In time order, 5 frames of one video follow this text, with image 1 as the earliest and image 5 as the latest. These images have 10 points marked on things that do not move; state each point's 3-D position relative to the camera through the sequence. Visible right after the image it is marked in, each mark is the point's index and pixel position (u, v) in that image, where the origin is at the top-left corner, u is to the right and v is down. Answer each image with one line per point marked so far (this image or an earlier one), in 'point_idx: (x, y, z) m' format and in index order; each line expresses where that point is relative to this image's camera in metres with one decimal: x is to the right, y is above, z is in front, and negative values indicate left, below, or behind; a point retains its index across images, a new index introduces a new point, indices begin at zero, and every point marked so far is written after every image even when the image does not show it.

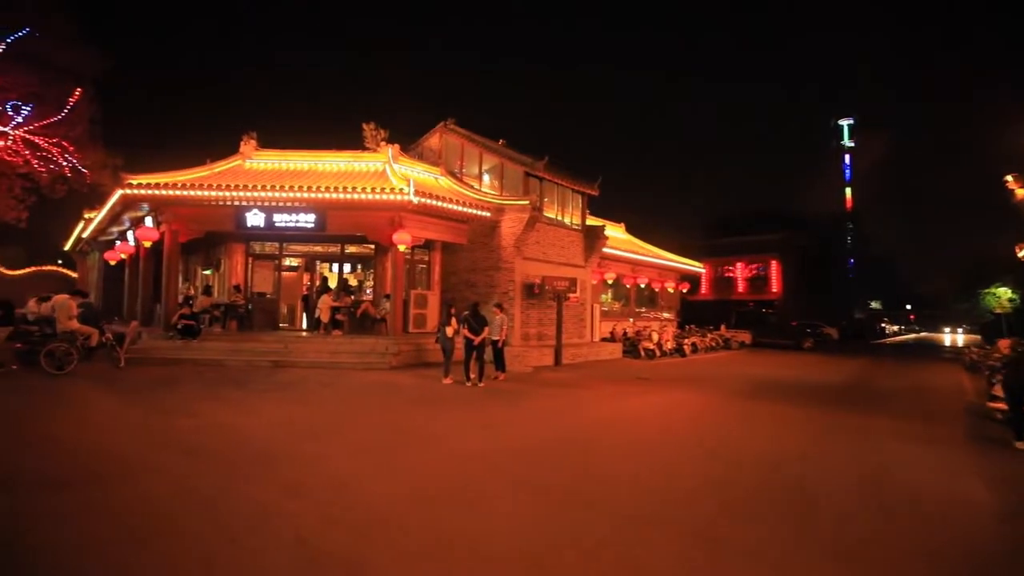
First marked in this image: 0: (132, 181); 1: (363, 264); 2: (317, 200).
0: (-11.6, +3.3, +15.0) m
1: (-5.5, +0.9, +17.8) m
2: (-5.9, +2.7, +15.0) m
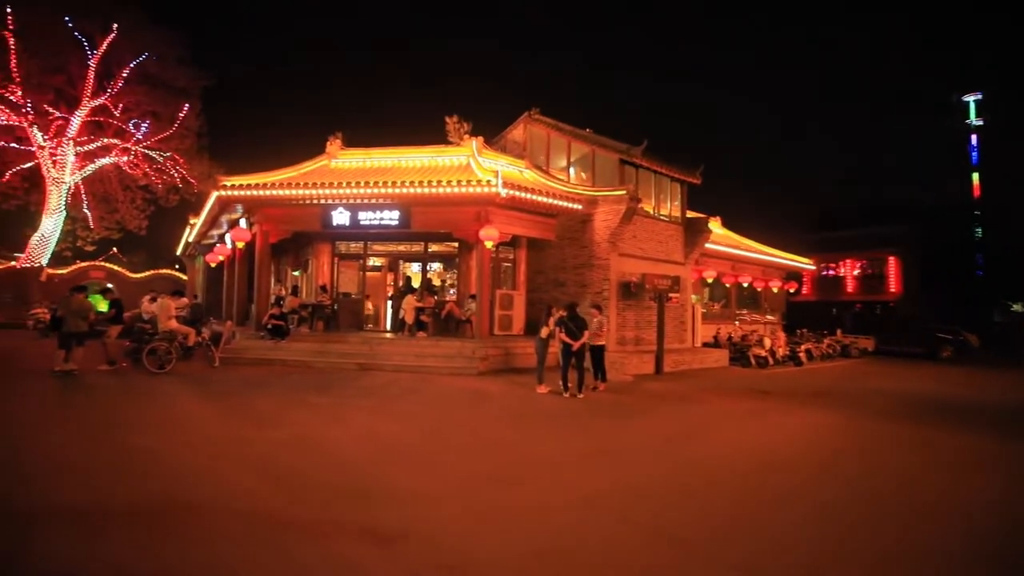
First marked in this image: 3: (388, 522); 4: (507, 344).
0: (-8.8, +3.3, +15.2) m
1: (-2.3, +0.9, +17.1) m
2: (-3.1, +2.7, +14.3) m
3: (-1.3, -2.6, +5.4) m
4: (-0.1, -1.6, +14.3) m
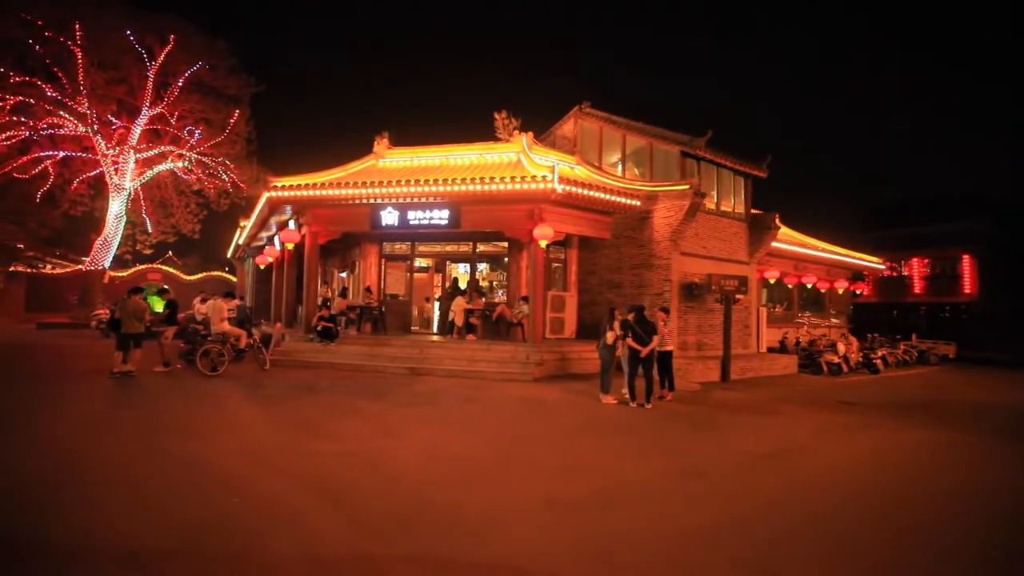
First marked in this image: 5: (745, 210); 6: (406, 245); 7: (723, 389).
0: (-7.2, +3.2, +15.1) m
1: (-0.6, +0.8, +16.5) m
2: (-1.6, +2.6, +13.8) m
3: (-0.5, -2.6, +4.8) m
4: (+1.4, -1.7, +13.6) m
5: (+8.0, +2.7, +16.9) m
6: (-3.7, +1.5, +17.0) m
7: (+5.5, -2.6, +12.8) m
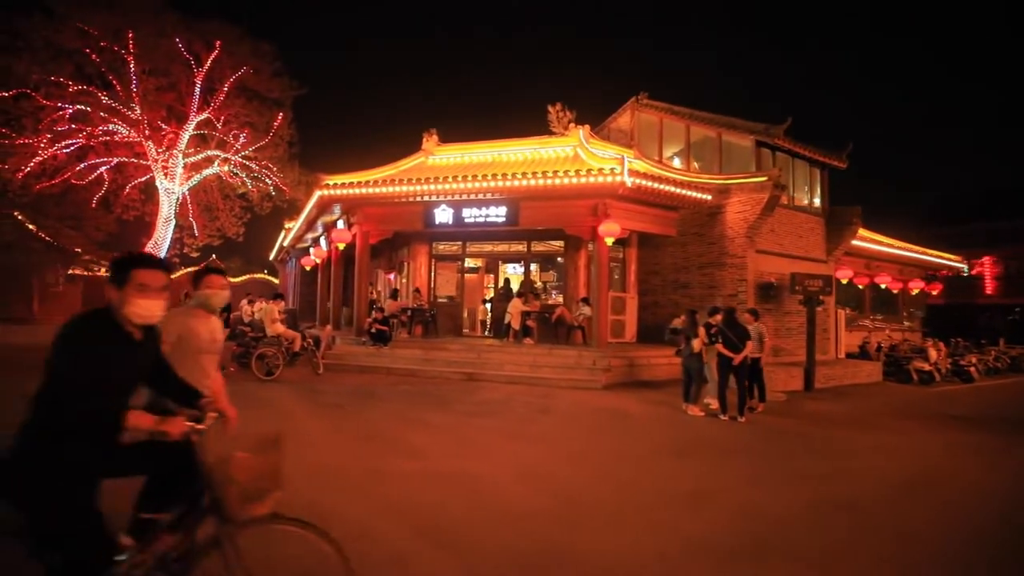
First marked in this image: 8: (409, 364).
0: (-5.5, +3.2, +14.7) m
1: (+1.2, +0.8, +15.7) m
2: (0.0, +2.6, +13.1) m
3: (+0.6, -2.6, +4.0) m
4: (+3.0, -1.7, +12.7) m
5: (+9.8, +2.7, +15.5) m
6: (-1.9, +1.5, +16.4) m
7: (+7.1, -2.6, +11.7) m
8: (-2.7, -2.0, +12.8) m
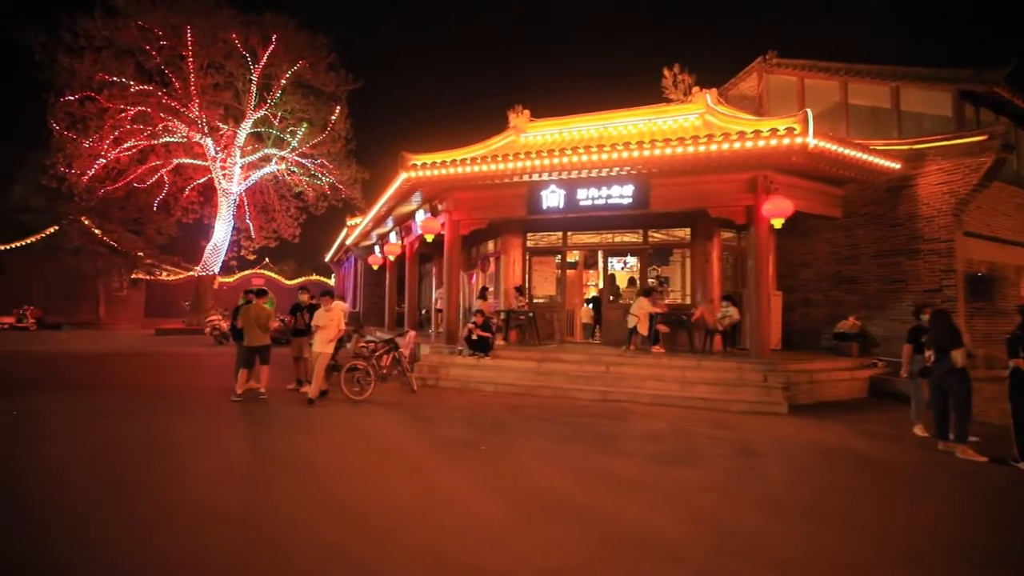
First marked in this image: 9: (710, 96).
0: (-2.5, +3.2, +12.6) m
1: (+4.3, +0.9, +13.1) m
2: (+2.9, +2.7, +10.6) m
3: (+2.8, -2.5, +1.5) m
4: (+5.9, -1.6, +9.9) m
5: (+12.8, +2.9, +12.3) m
6: (+1.3, +1.5, +14.0) m
7: (+9.9, -2.5, +8.6) m
8: (+0.2, -1.9, +10.5) m
9: (+5.0, +4.8, +12.3) m
